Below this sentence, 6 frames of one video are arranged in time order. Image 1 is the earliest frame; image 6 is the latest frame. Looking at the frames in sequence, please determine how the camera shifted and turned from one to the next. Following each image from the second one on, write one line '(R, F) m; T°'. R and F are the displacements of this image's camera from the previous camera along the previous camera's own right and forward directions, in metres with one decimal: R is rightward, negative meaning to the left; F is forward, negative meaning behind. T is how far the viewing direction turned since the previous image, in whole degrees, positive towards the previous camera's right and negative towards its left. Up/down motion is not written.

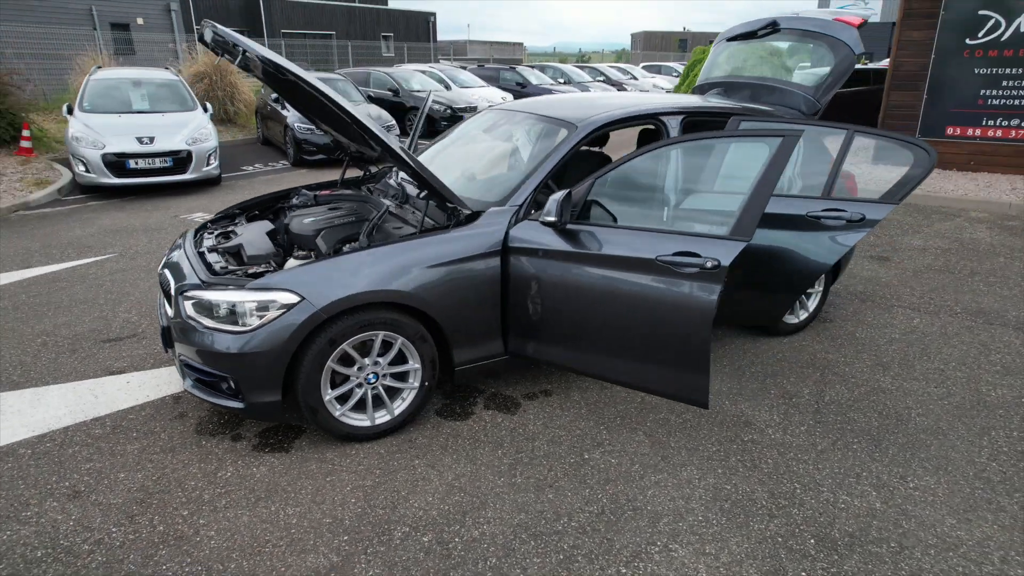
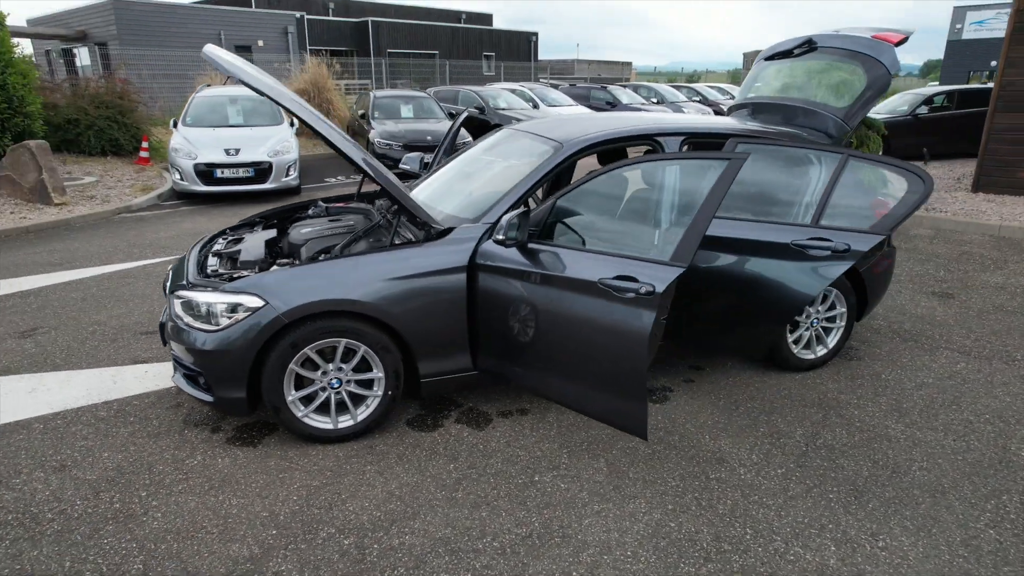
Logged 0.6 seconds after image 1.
(+0.7, 0.0) m; -9°
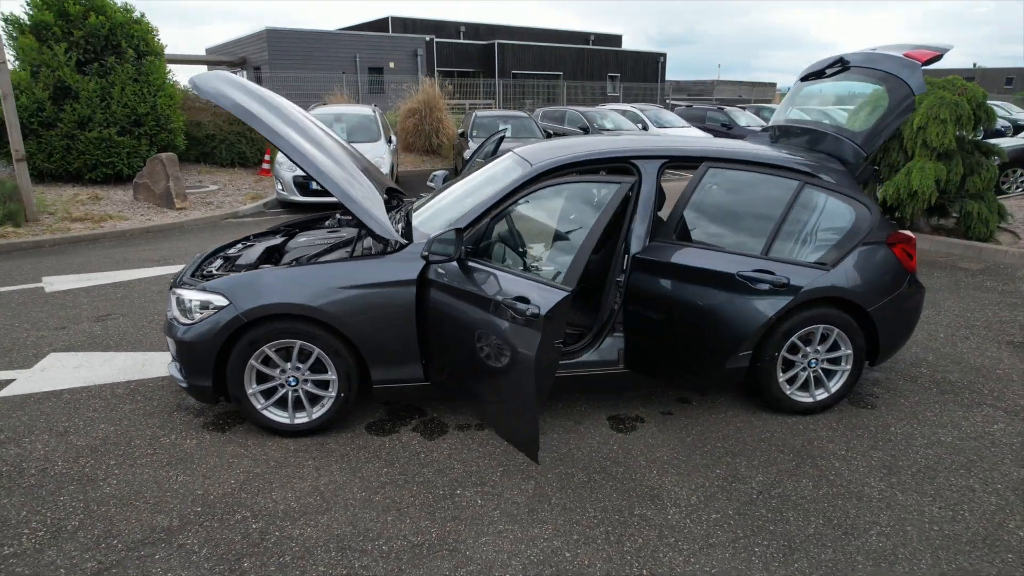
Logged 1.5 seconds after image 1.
(+0.9, 0.0) m; -12°
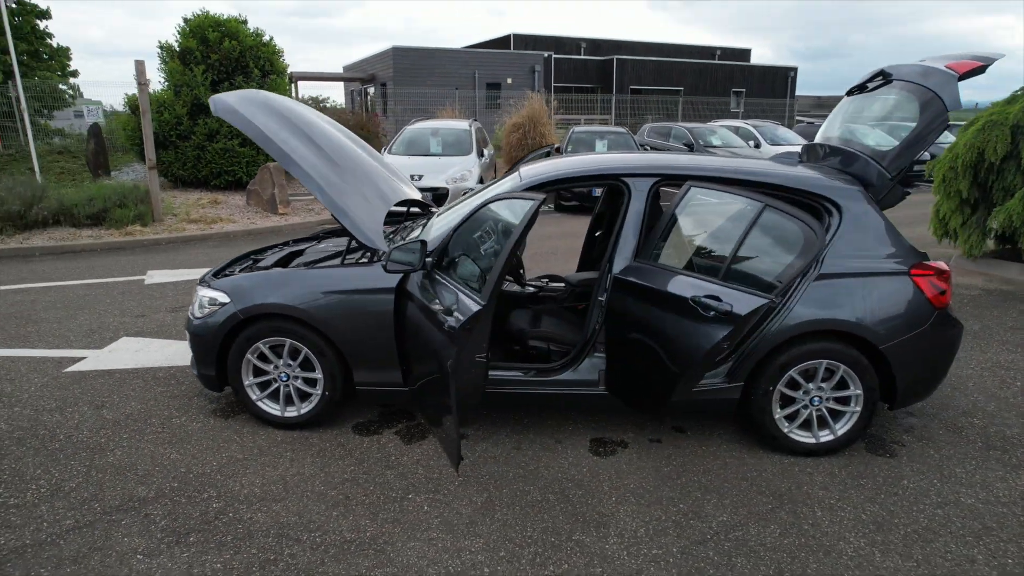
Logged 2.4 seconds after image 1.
(+0.8, 0.0) m; -11°
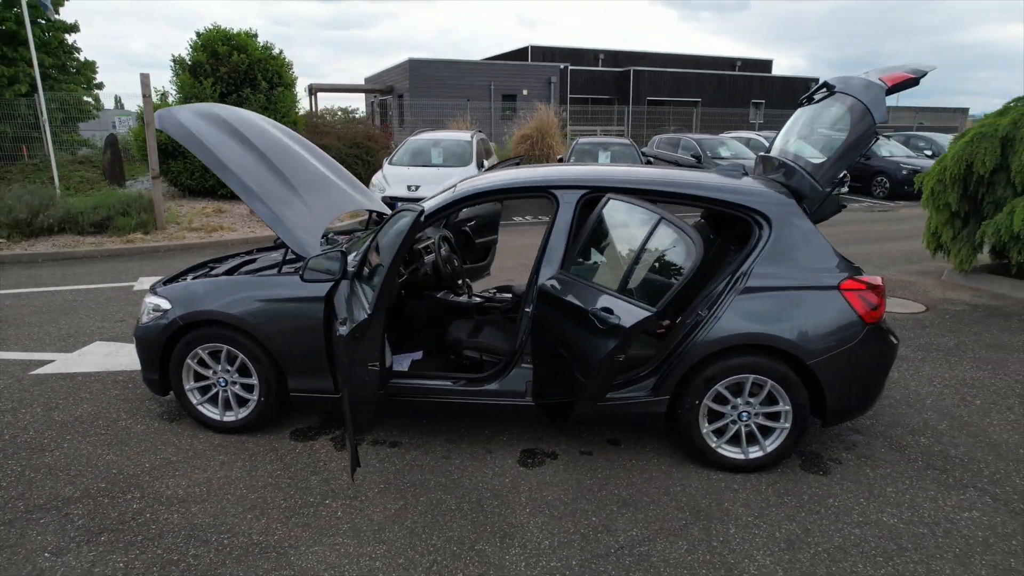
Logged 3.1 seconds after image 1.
(+0.5, 0.0) m; -2°
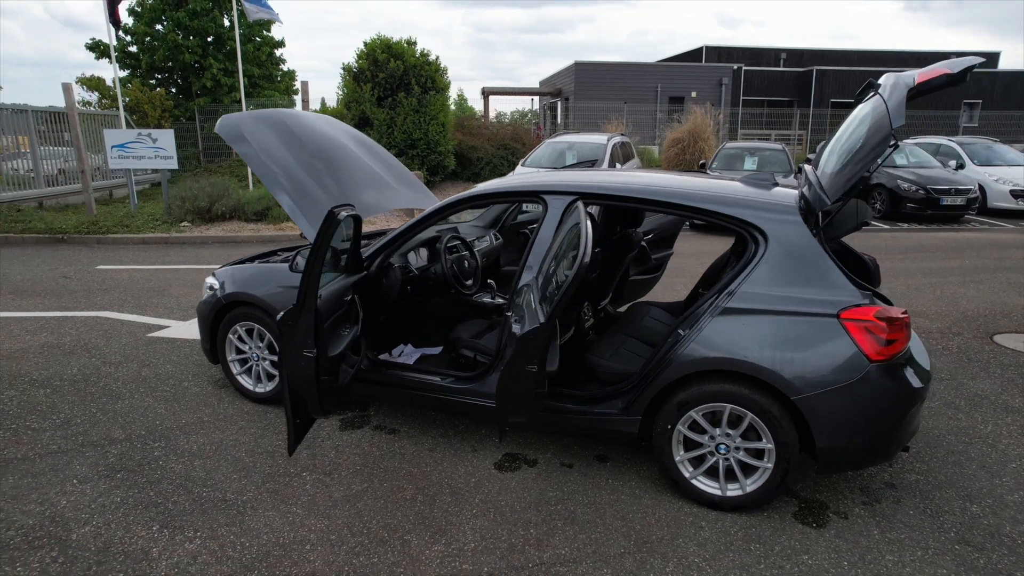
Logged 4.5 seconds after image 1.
(+1.0, +0.1) m; -16°
